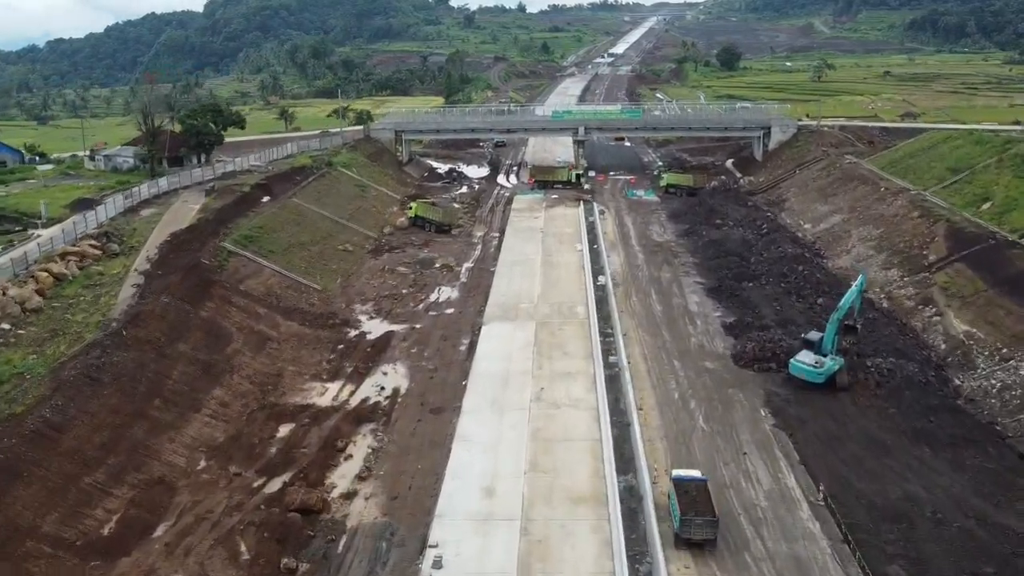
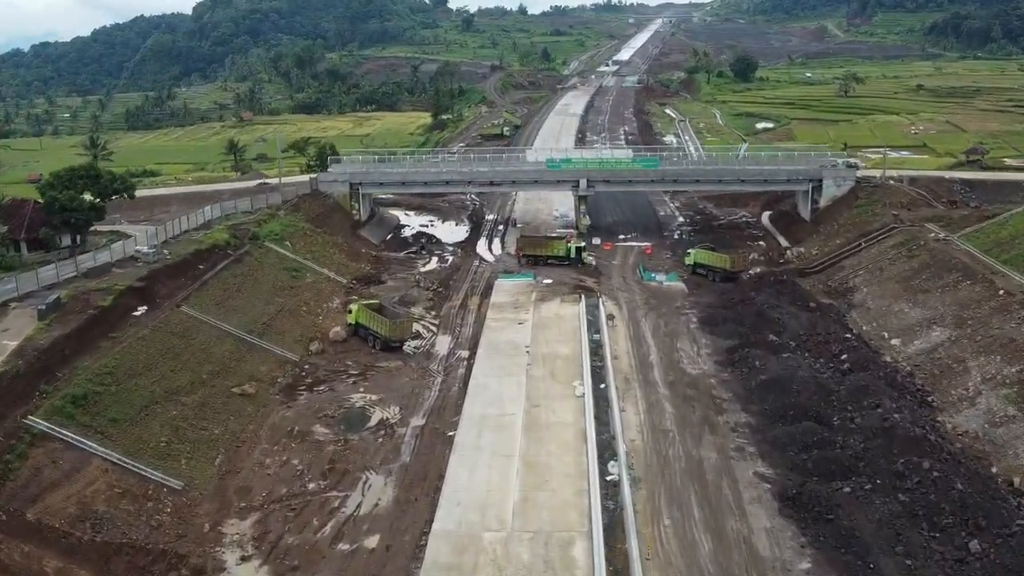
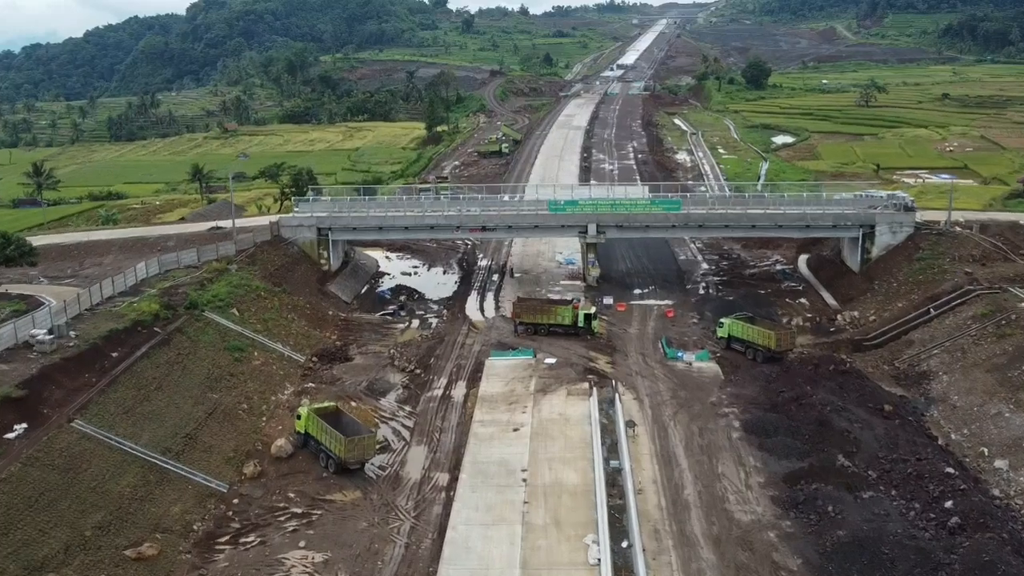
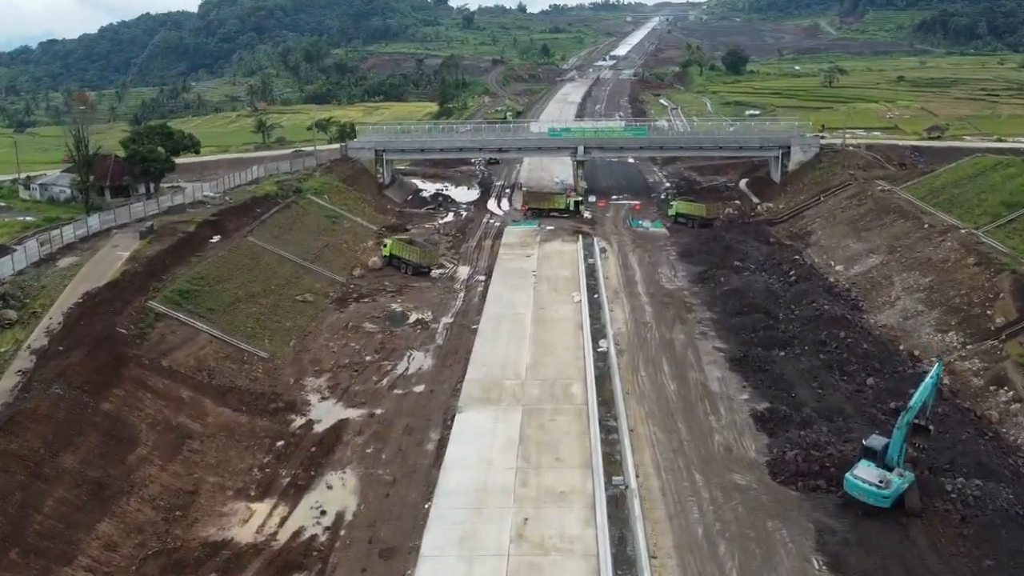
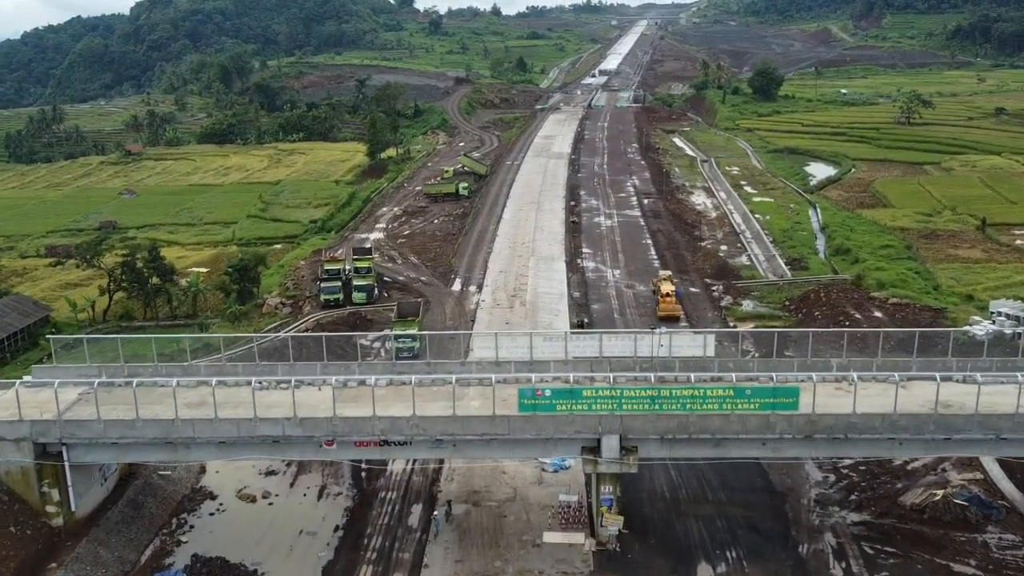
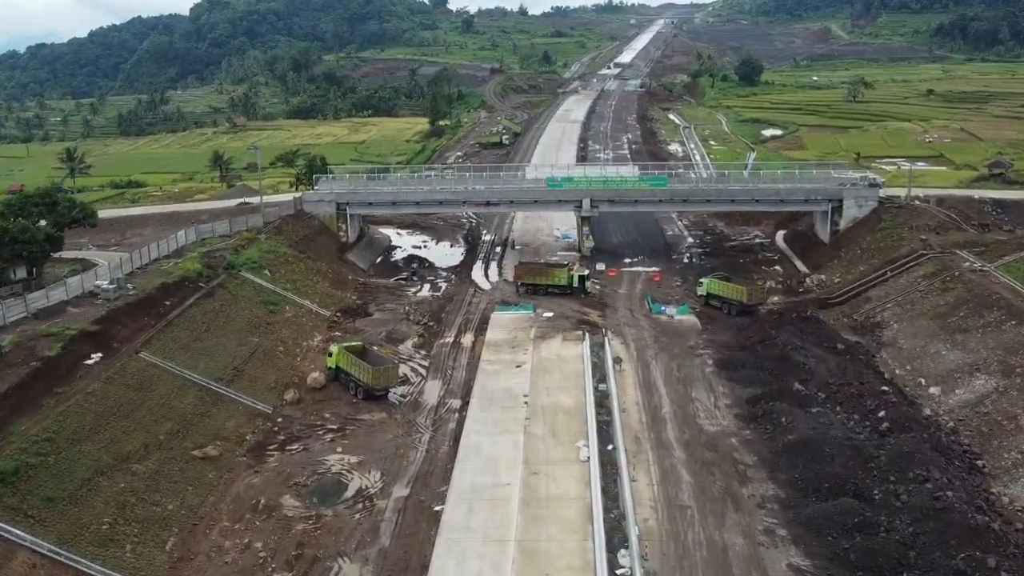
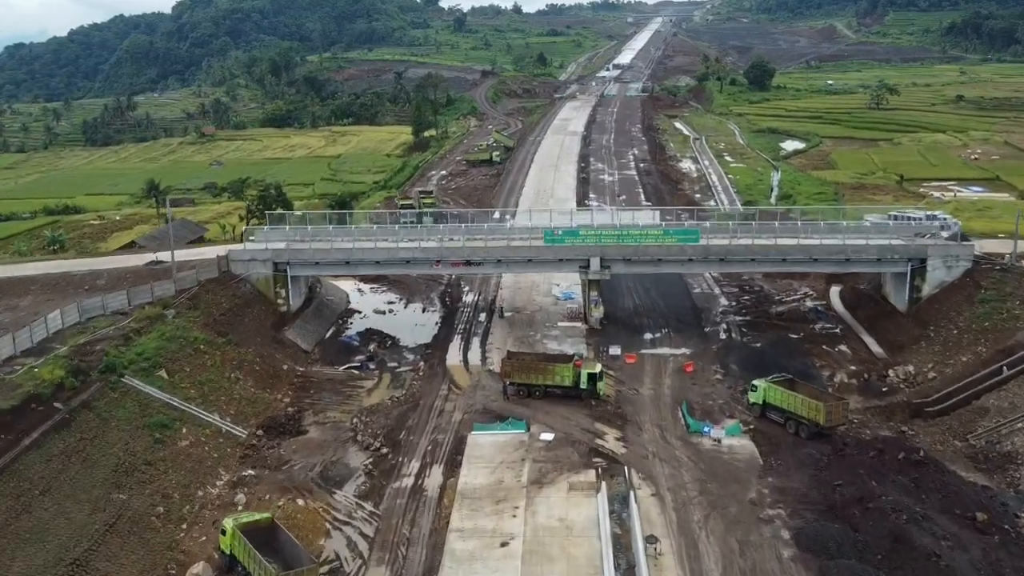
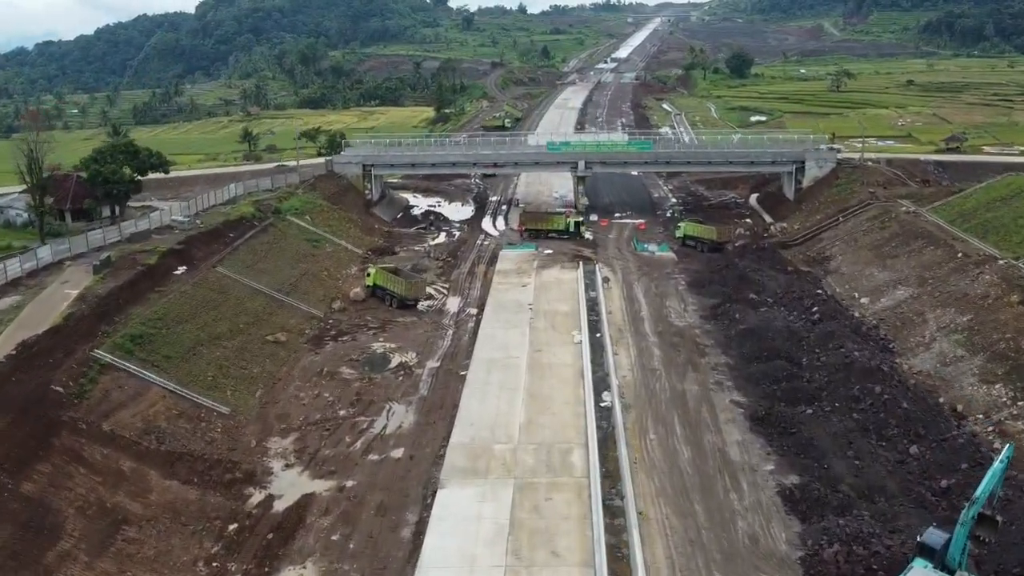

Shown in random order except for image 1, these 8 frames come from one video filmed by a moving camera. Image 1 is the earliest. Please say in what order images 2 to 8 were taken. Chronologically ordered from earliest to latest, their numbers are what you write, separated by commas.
4, 8, 2, 6, 3, 7, 5
